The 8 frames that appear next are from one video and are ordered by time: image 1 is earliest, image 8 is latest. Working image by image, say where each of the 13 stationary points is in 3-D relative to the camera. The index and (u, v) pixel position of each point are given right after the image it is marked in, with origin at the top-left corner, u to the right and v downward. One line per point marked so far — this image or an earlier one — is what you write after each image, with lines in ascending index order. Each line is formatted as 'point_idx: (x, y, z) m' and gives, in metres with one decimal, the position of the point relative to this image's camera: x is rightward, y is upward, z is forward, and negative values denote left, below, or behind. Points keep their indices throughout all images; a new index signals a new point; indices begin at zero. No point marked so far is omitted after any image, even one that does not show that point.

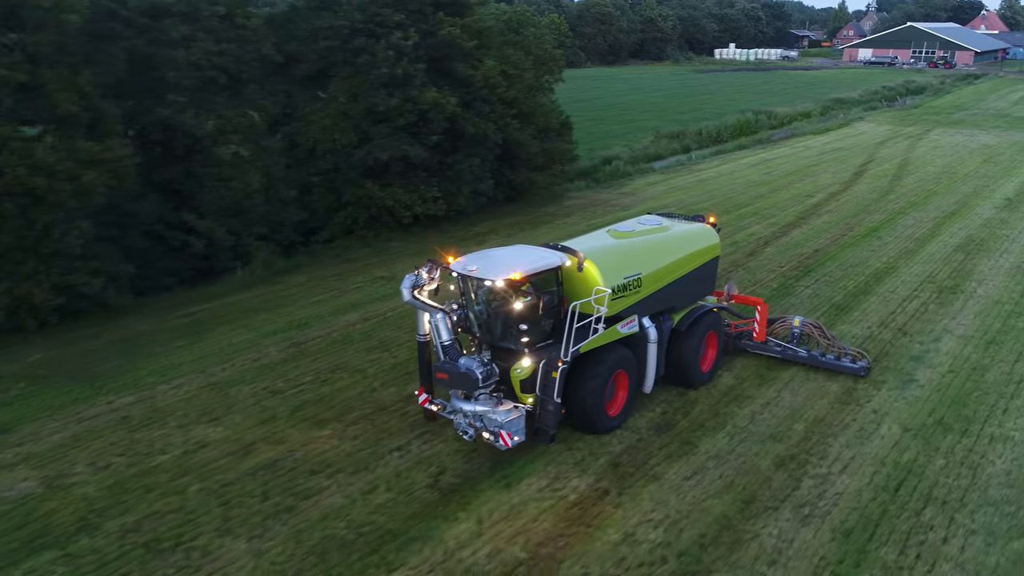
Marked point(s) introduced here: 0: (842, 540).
0: (+2.3, -1.8, +6.3) m
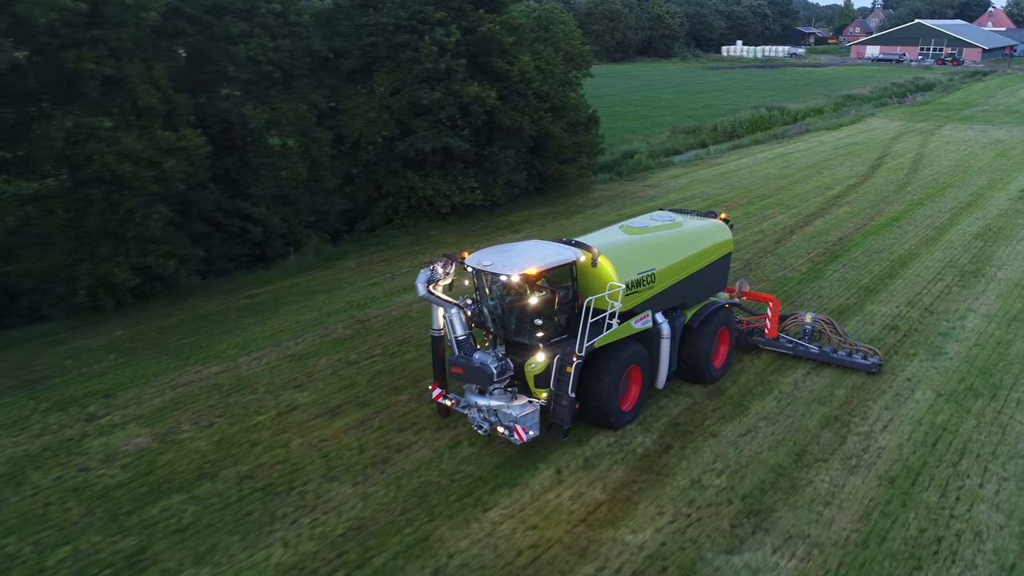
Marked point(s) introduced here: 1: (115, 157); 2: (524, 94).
0: (+3.0, -1.6, +7.0) m
1: (-4.9, +1.6, +11.0) m
2: (+0.3, +4.1, +18.5) m
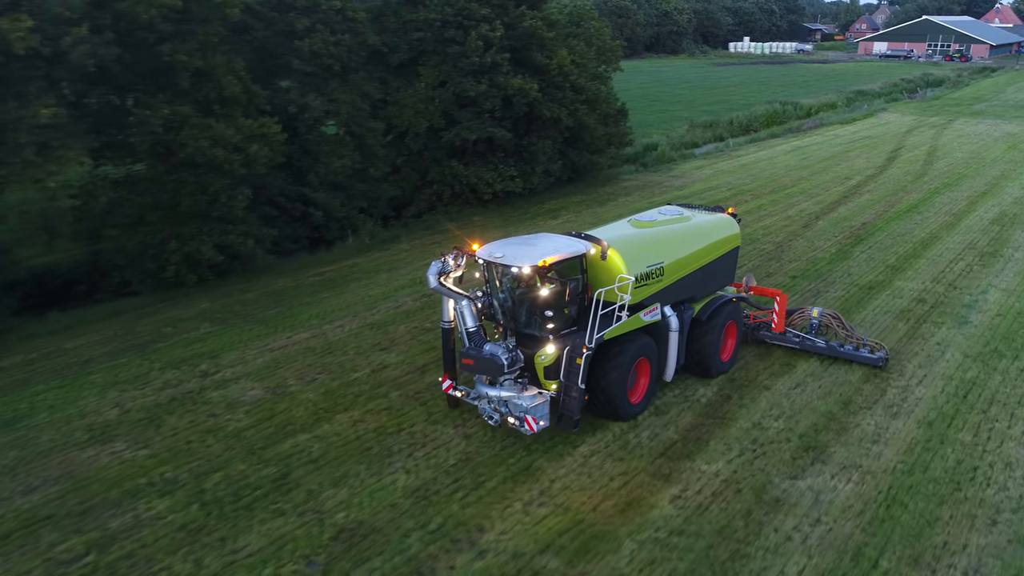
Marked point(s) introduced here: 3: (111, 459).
0: (+3.7, -1.2, +7.9) m
1: (-4.1, +2.0, +11.9) m
2: (+1.1, +4.5, +19.4) m
3: (-3.4, -1.5, +7.6) m
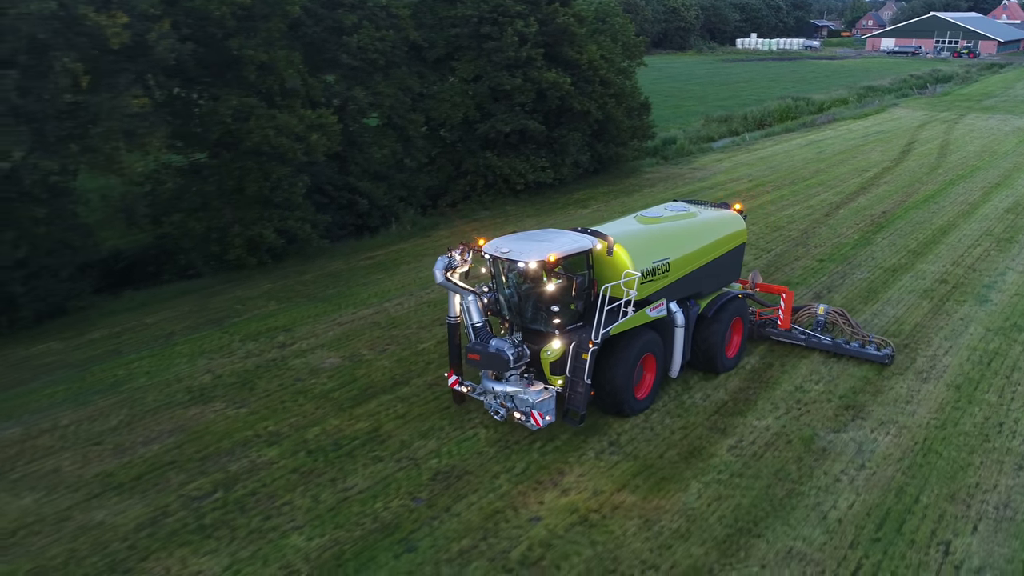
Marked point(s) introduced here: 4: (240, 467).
0: (+4.4, -1.0, +8.7) m
1: (-3.4, +2.3, +12.7) m
2: (+1.8, +4.8, +20.2) m
3: (-2.8, -1.2, +8.4) m
4: (-2.2, -1.5, +7.3) m
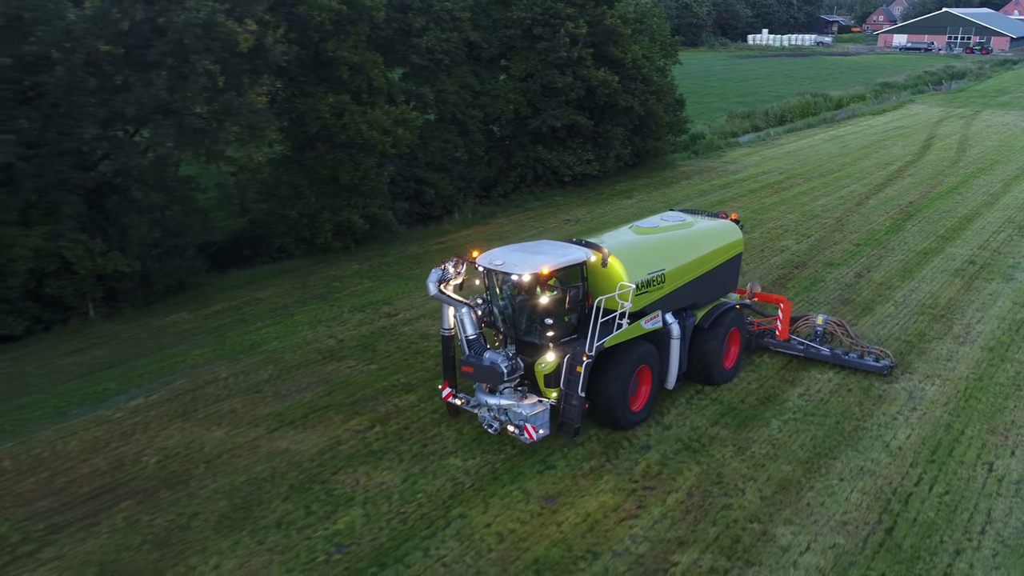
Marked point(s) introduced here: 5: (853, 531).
0: (+5.4, -0.7, +10.0) m
1: (-2.3, +2.6, +14.1) m
2: (+3.0, +5.1, +21.5) m
3: (-1.8, -0.9, +9.7) m
4: (-1.2, -1.2, +8.6) m
5: (+2.5, -1.7, +6.4) m
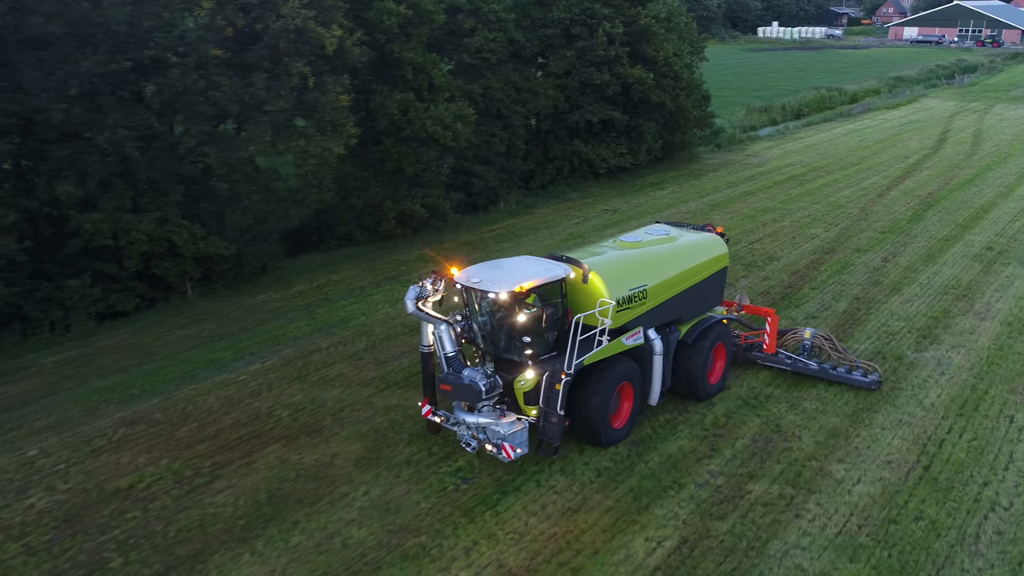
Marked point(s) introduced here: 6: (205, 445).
0: (+6.3, -0.5, +11.1) m
1: (-1.5, +2.9, +15.2) m
2: (+3.9, +5.4, +22.6) m
3: (-0.9, -0.7, +10.9) m
4: (-0.4, -1.0, +9.8) m
5: (+3.3, -1.5, +7.5) m
6: (-2.9, -1.5, +8.3) m
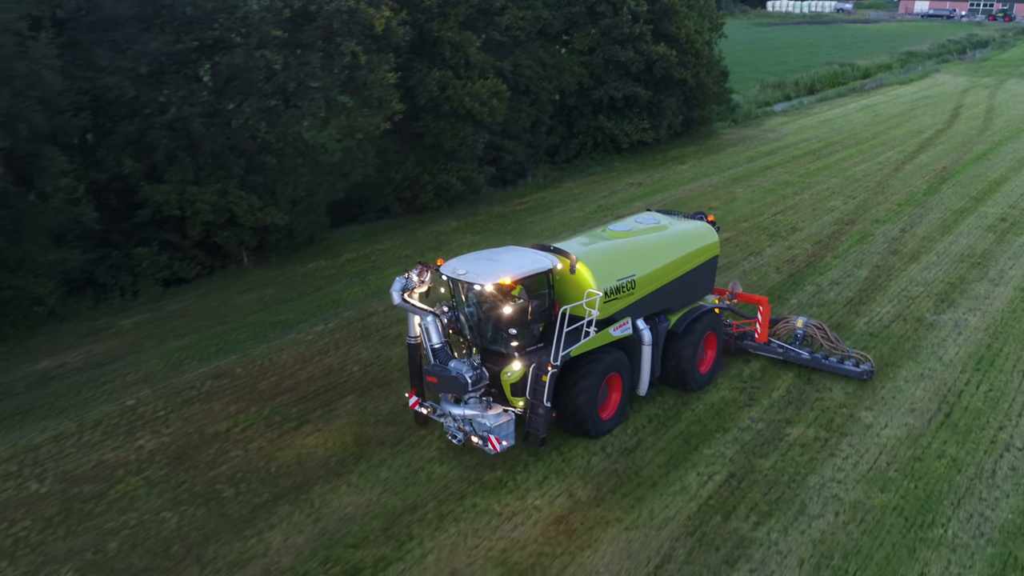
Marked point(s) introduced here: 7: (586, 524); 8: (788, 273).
0: (+6.8, 0.0, +11.8) m
1: (-0.8, +3.4, +15.9) m
2: (+4.6, +6.2, +23.1) m
3: (-0.3, -0.2, +11.7) m
4: (+0.2, -0.5, +10.6) m
5: (+3.8, -1.2, +8.3) m
6: (-2.3, -1.1, +9.1) m
7: (+0.6, -1.8, +6.7) m
8: (+4.1, +0.2, +13.0) m
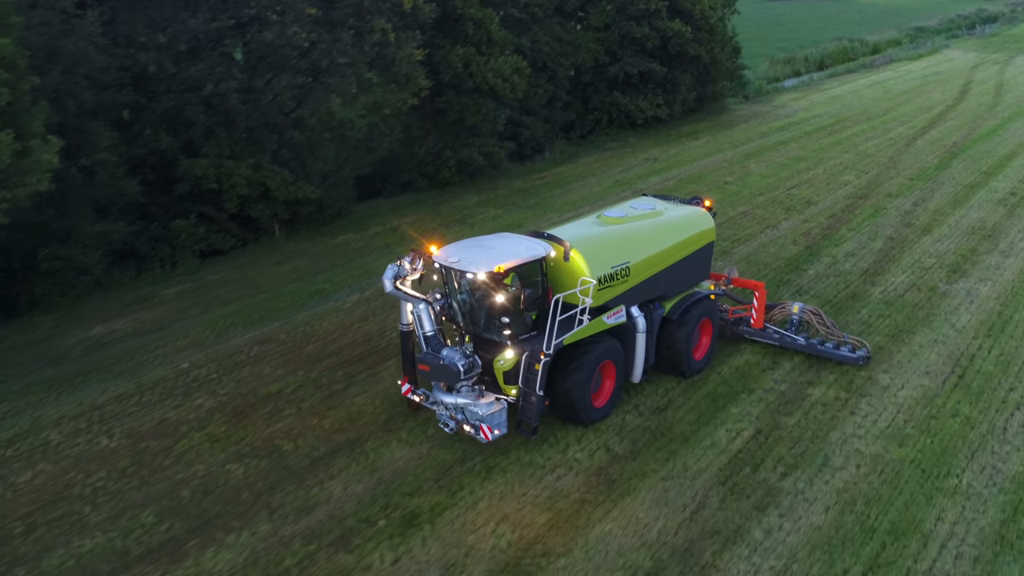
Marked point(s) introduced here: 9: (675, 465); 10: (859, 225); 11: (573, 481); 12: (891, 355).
0: (+7.2, +0.4, +12.3) m
1: (-0.5, +3.9, +16.3) m
2: (+5.0, +6.9, +23.4) m
3: (0.0, +0.2, +12.1) m
4: (+0.6, -0.2, +11.1) m
5: (+4.2, -0.9, +8.8) m
6: (-2.0, -0.8, +9.6) m
7: (+0.9, -1.5, +7.1) m
8: (+4.5, +0.7, +13.4) m
9: (+1.3, -1.5, +7.3) m
10: (+5.6, +1.0, +14.3) m
11: (+0.5, -1.6, +7.1) m
12: (+4.0, -0.7, +9.2) m
